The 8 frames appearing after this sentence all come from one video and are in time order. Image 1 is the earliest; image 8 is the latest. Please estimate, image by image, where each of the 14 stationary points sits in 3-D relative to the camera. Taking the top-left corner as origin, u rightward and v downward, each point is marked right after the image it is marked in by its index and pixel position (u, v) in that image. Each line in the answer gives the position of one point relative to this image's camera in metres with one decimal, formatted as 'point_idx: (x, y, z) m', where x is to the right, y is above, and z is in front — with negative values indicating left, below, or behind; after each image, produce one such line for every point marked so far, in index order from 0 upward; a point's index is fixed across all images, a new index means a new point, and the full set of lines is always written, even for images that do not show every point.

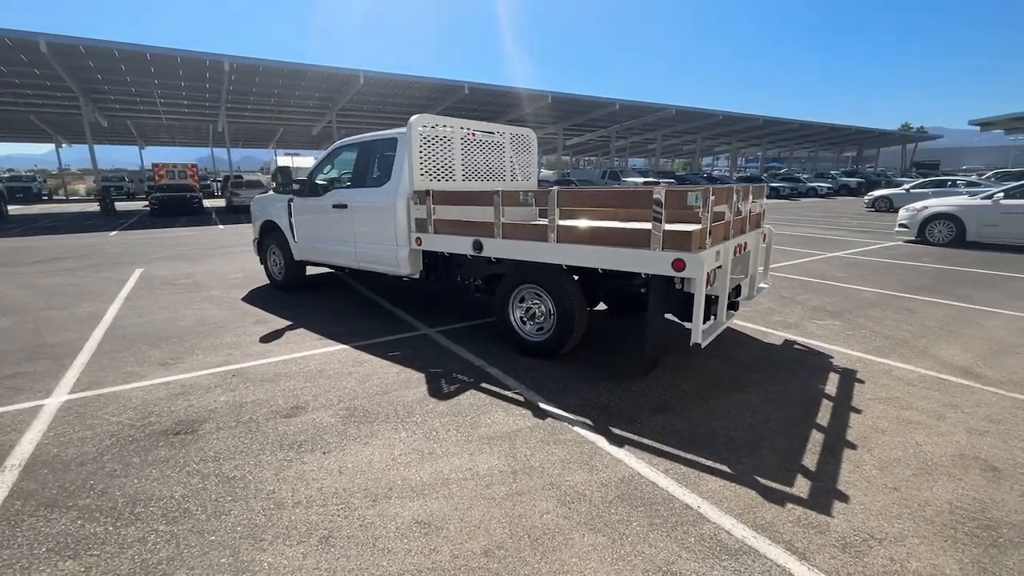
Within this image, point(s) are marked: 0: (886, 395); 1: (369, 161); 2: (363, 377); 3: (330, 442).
0: (+3.1, -0.9, +4.0) m
1: (-1.9, +1.7, +6.3) m
2: (-1.4, -0.8, +4.4) m
3: (-1.3, -1.1, +3.4) m
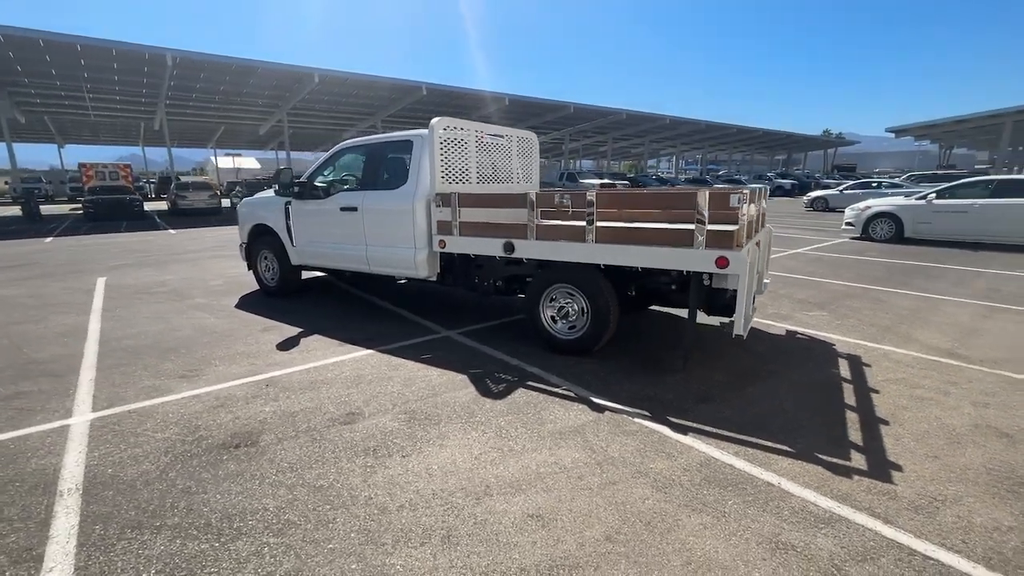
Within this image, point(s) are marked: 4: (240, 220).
0: (+3.6, -0.8, +4.4) m
1: (-1.8, +1.6, +6.2) m
2: (-1.0, -0.9, +4.4) m
3: (-0.7, -1.1, +3.4) m
4: (-4.4, +1.1, +7.7) m
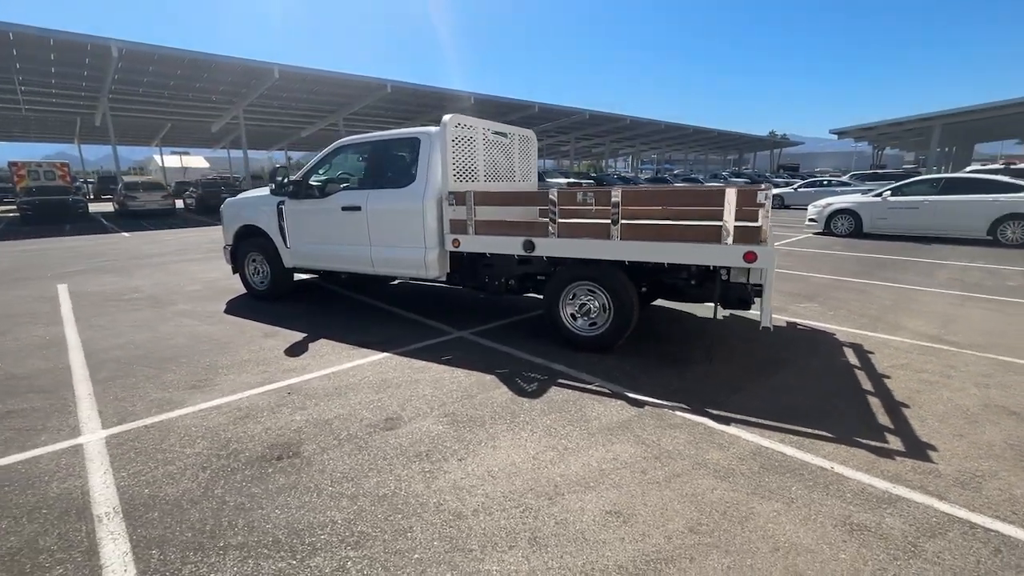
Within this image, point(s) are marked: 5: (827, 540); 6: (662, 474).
0: (+3.8, -0.7, +4.7) m
1: (-1.7, +1.6, +6.1) m
2: (-0.7, -0.9, +4.3) m
3: (-0.4, -1.1, +3.3) m
4: (-4.4, +1.0, +7.4) m
5: (+1.6, -1.3, +2.4) m
6: (+1.0, -1.2, +3.0) m
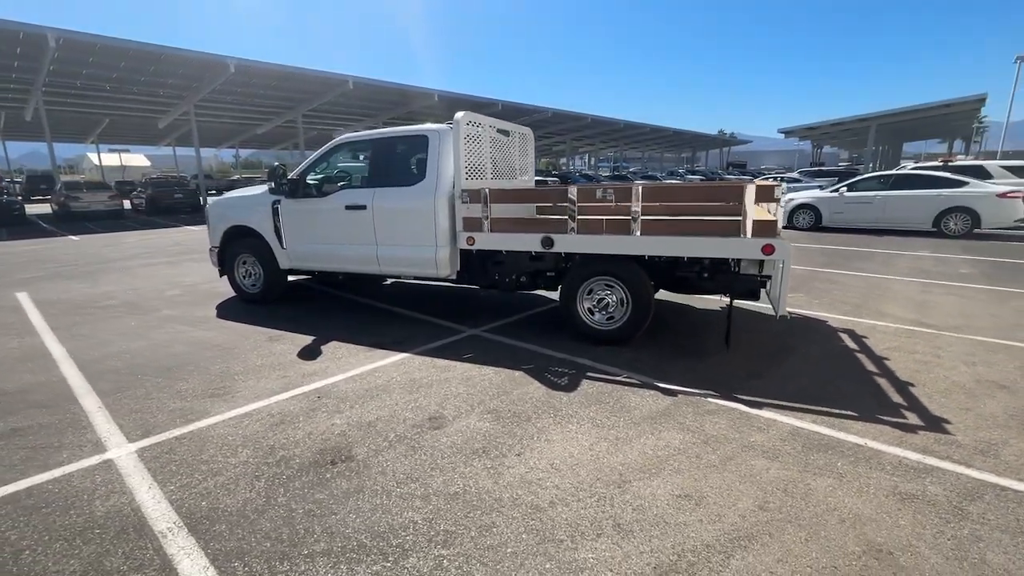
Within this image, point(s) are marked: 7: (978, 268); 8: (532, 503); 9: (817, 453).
0: (+4.1, -0.6, +5.1) m
1: (-1.6, +1.6, +6.0) m
2: (-0.4, -0.8, +4.3) m
3: (0.0, -1.1, +3.3) m
4: (-4.4, +1.0, +7.0) m
5: (+2.1, -1.2, +2.6) m
6: (+1.3, -1.1, +3.1) m
7: (+9.0, +0.4, +9.2) m
8: (+0.1, -1.2, +2.7) m
9: (+2.0, -1.1, +3.1) m
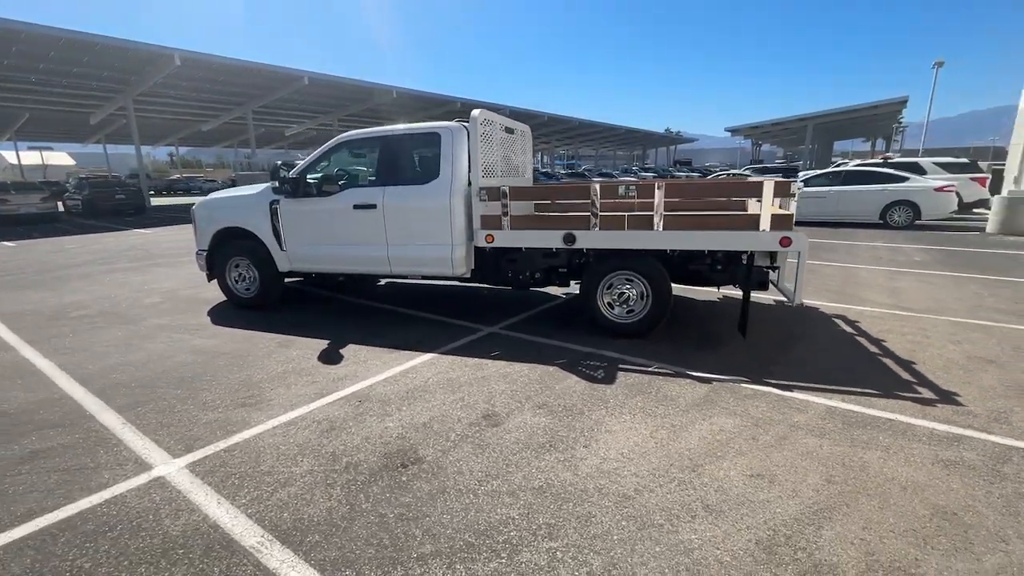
0: (+4.3, -0.5, +5.5) m
1: (-1.5, +1.6, +5.8) m
2: (-0.1, -0.8, +4.3) m
3: (+0.4, -1.0, +3.4) m
4: (-4.4, +0.9, +6.6) m
5: (+2.6, -1.1, +2.9) m
6: (+1.8, -1.0, +3.3) m
7: (+8.8, +0.7, +10.1) m
8: (+0.6, -1.2, +2.8) m
9: (+2.5, -1.0, +3.4) m
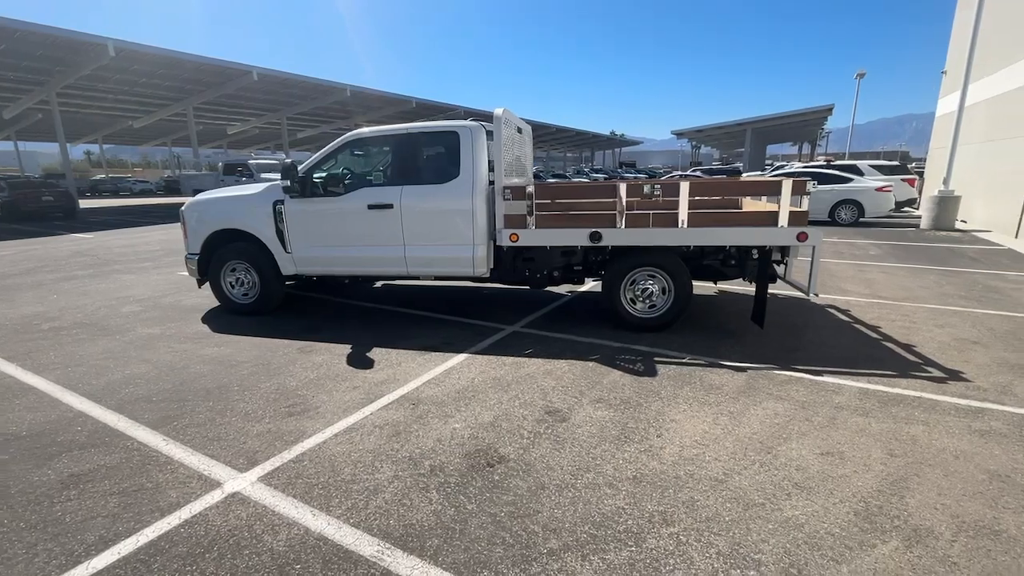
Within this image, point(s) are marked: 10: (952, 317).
0: (+4.6, -0.4, +6.0) m
1: (-1.2, +1.6, +5.7) m
2: (+0.3, -0.8, +4.4) m
3: (+1.0, -1.0, +3.5) m
4: (-4.2, +0.8, +6.2) m
5: (+3.1, -1.1, +3.2) m
6: (+2.3, -1.0, +3.5) m
7: (+8.6, +0.9, +11.0) m
8: (+1.2, -1.1, +2.9) m
9: (+3.0, -0.9, +3.7) m
10: (+5.5, -0.4, +5.9) m
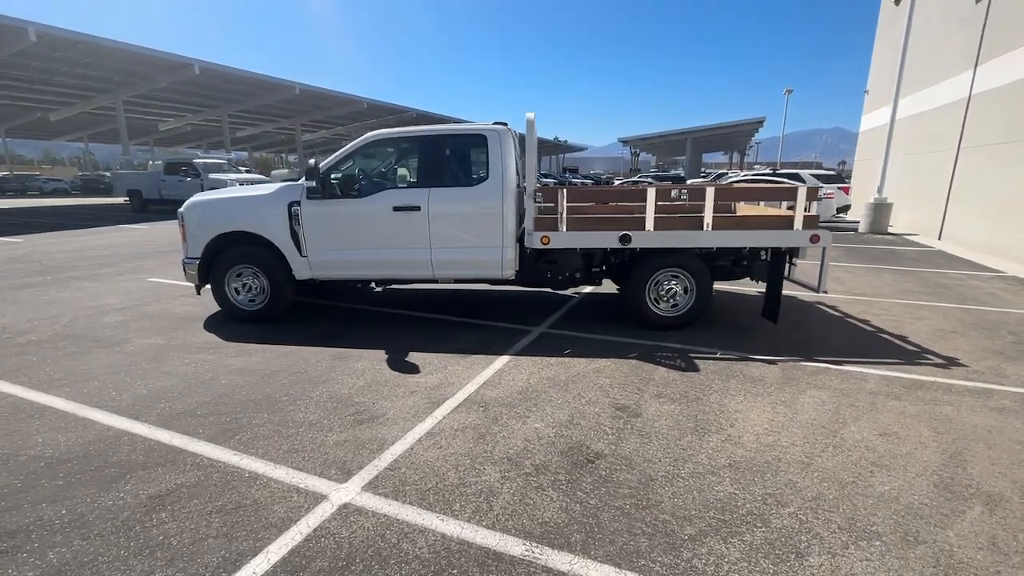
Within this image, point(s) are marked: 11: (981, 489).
0: (+4.8, -0.3, +6.6) m
1: (-0.9, +1.6, +5.7) m
2: (+0.8, -0.8, +4.5) m
3: (+1.6, -1.0, +3.7) m
4: (-3.9, +0.7, +5.8) m
5: (+3.7, -1.0, +3.6) m
6: (+2.9, -1.0, +3.9) m
7: (+8.2, +0.9, +12.0) m
8: (+1.9, -1.1, +3.1) m
9: (+3.5, -0.9, +4.1) m
10: (+5.7, -0.3, +6.6) m
11: (+2.8, -1.2, +2.8) m
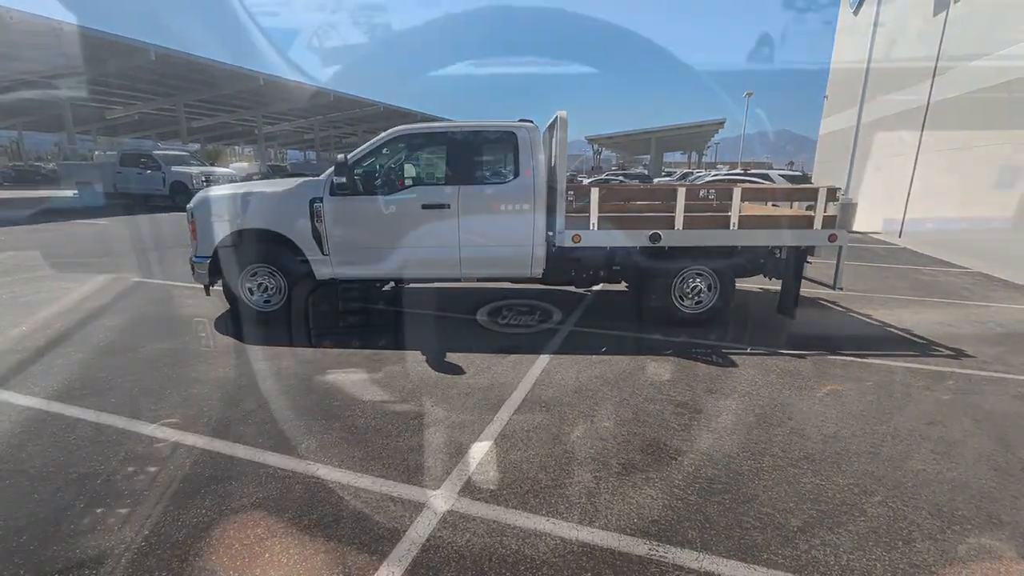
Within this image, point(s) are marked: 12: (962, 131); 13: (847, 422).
0: (+5.1, -0.3, +7.0) m
1: (-0.6, +1.6, +5.6) m
2: (+1.3, -0.8, +4.5) m
3: (+2.1, -1.0, +3.8) m
4: (-3.6, +0.7, +5.5) m
5: (+4.2, -1.0, +3.9) m
6: (+3.4, -0.9, +4.1) m
7: (+8.0, +1.0, +12.6) m
8: (+2.4, -1.1, +3.3) m
9: (+4.0, -0.9, +4.4) m
10: (+6.0, -0.3, +7.0) m
11: (+3.4, -1.2, +3.0) m
12: (+11.7, +4.1, +12.3) m
13: (+2.6, -1.0, +3.7) m
